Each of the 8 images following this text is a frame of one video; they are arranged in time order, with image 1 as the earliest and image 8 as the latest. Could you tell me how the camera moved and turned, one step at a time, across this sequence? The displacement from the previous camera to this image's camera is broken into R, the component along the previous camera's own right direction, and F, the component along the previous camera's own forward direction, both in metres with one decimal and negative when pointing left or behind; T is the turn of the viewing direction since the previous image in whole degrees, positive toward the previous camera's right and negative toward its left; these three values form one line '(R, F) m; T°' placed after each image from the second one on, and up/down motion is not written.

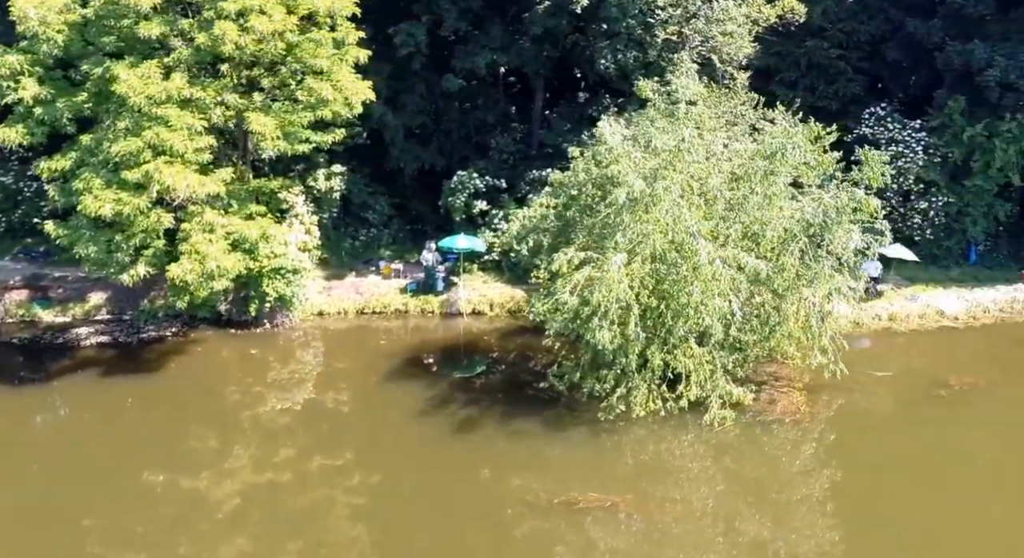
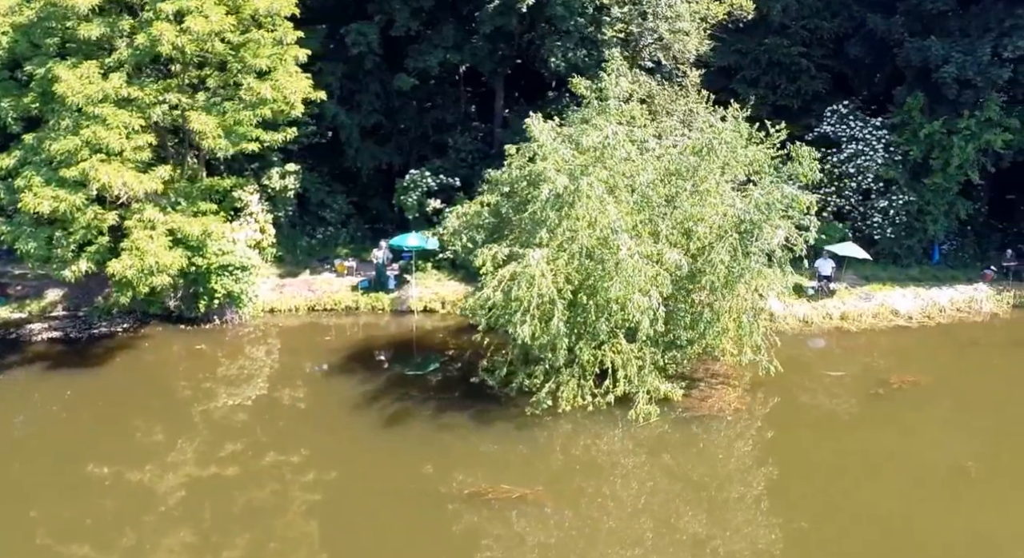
(+1.3, -0.1) m; -1°
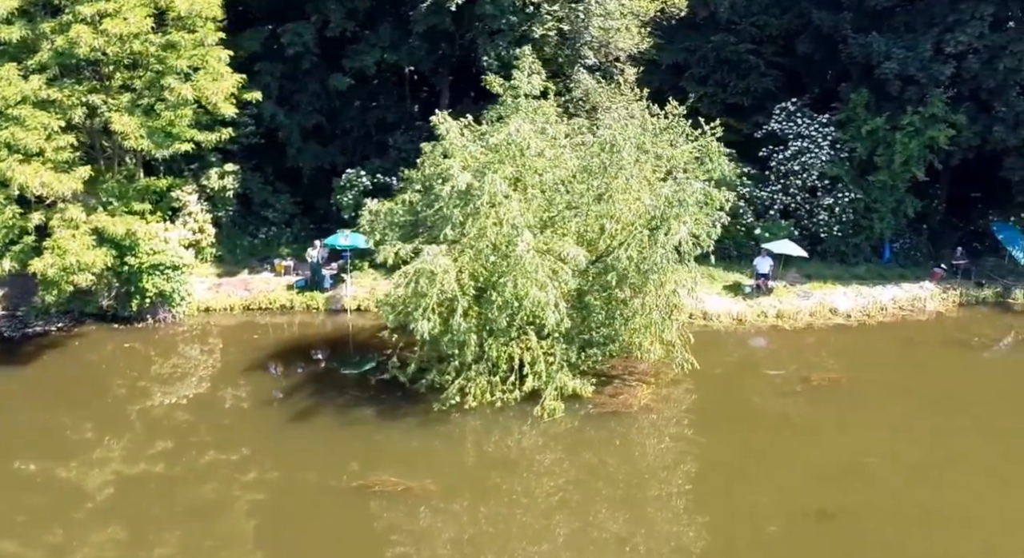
(+1.5, 0.0) m; -1°
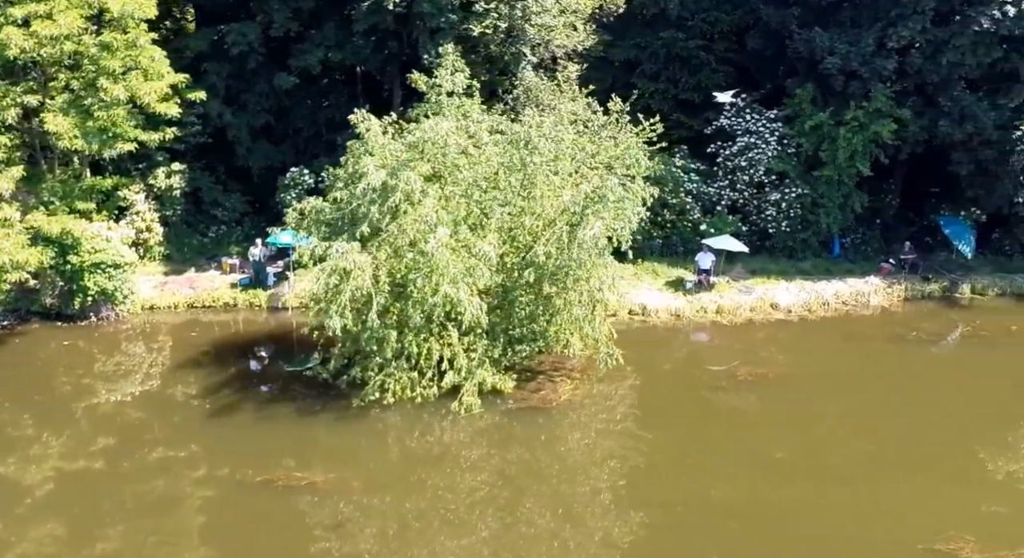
(+1.3, -0.1) m; -1°
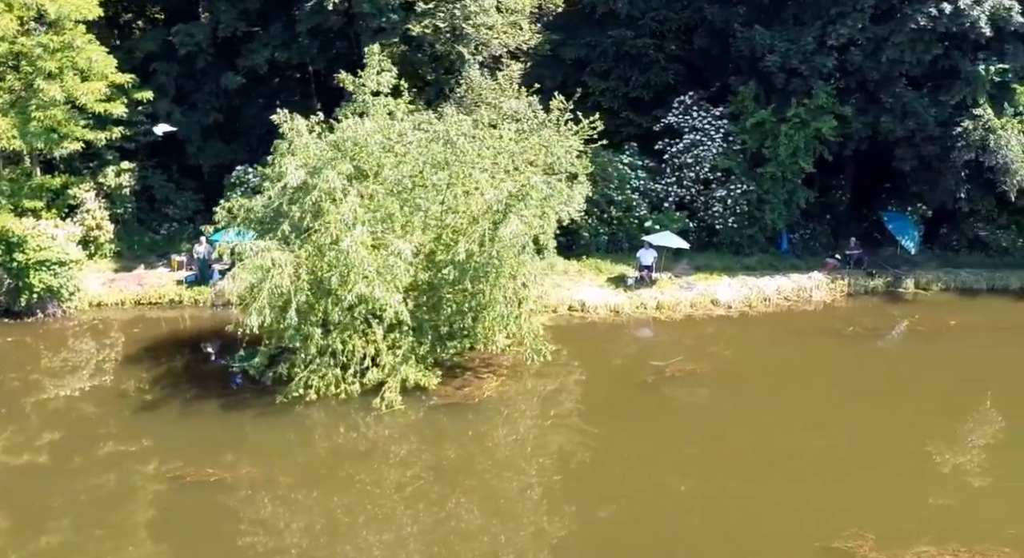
(+1.2, -0.2) m; 0°
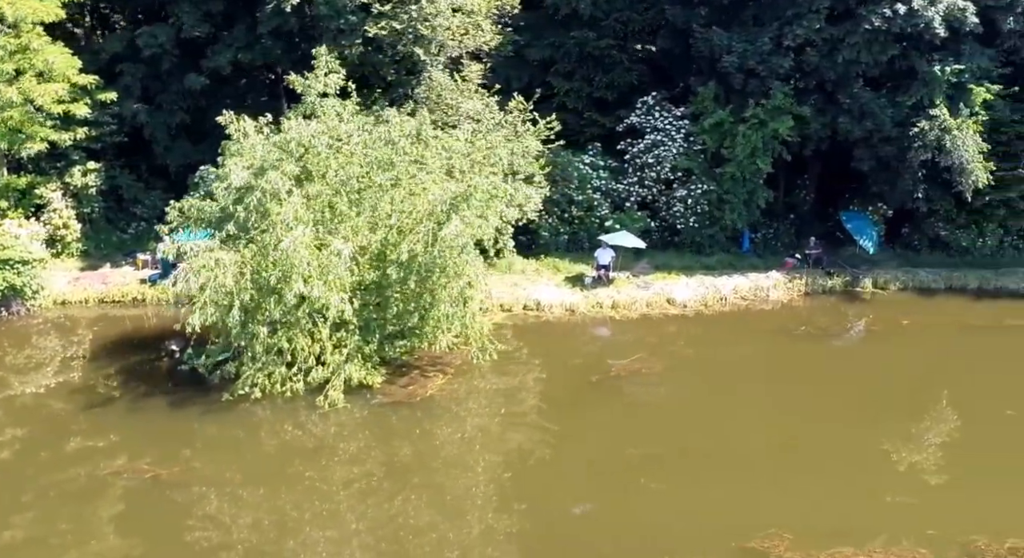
(+0.9, -0.2) m; -1°
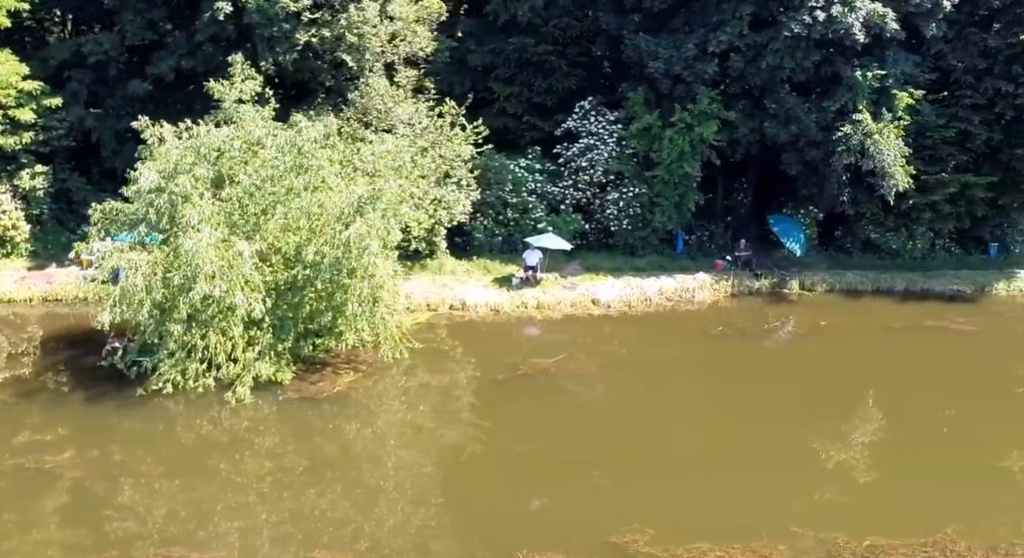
(+1.6, -0.4) m; -1°
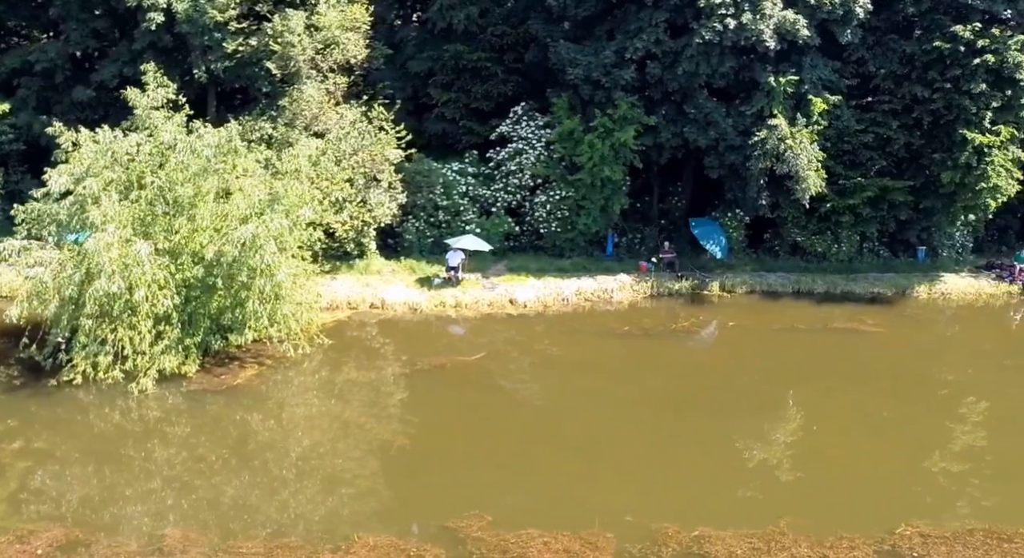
(+2.2, -0.5) m; -2°
